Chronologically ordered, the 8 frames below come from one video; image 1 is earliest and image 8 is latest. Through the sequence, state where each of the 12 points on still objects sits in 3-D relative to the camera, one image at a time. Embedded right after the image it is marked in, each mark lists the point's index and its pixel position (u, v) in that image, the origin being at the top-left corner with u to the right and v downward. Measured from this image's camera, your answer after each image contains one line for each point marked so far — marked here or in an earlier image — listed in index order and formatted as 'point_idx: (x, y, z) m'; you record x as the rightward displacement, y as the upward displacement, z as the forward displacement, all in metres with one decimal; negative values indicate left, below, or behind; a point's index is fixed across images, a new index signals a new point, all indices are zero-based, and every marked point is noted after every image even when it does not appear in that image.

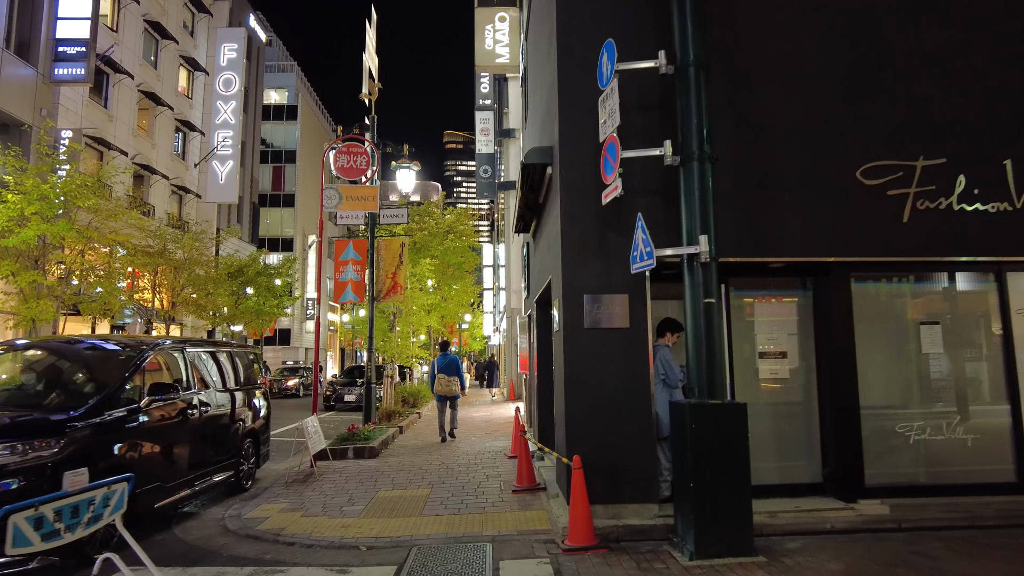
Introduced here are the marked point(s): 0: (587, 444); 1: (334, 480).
0: (+0.7, -1.5, +6.3) m
1: (-2.4, -2.6, +8.9) m
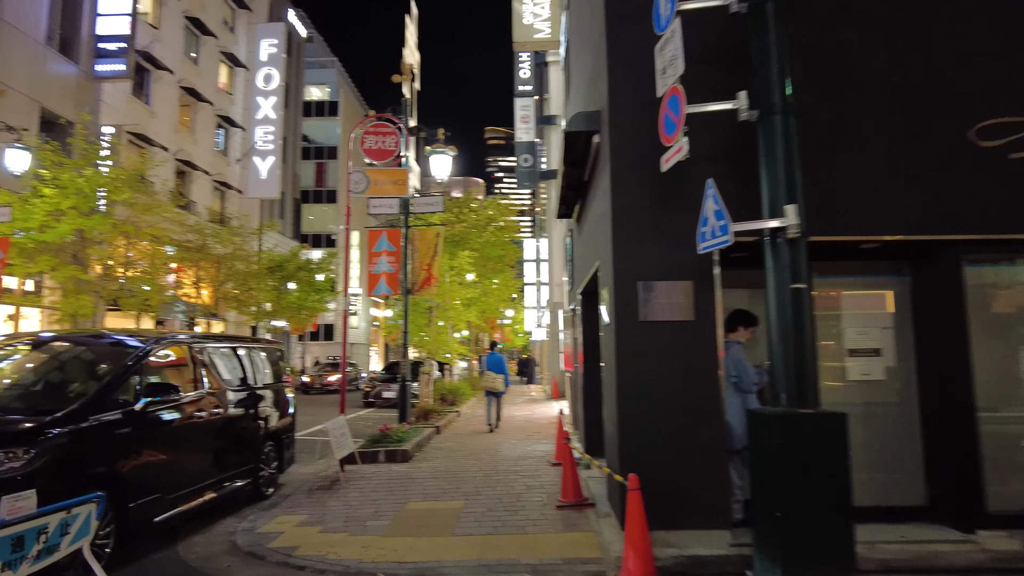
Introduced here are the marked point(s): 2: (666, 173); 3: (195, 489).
0: (+1.1, -1.4, +5.3) m
1: (-1.9, -2.5, +8.1) m
2: (+1.4, +1.0, +5.6) m
3: (-3.2, -2.1, +6.7) m
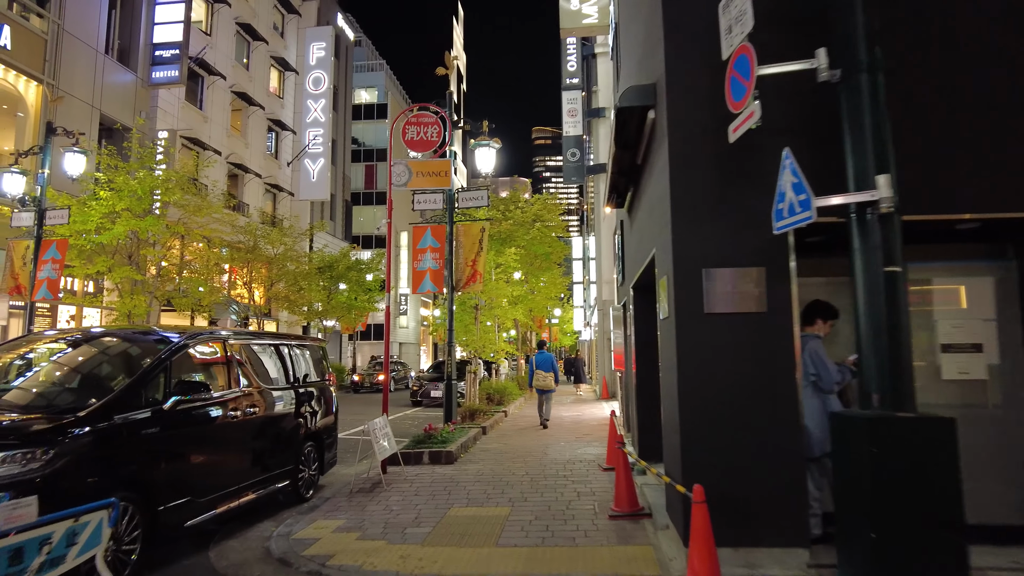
0: (+1.4, -1.3, +4.7) m
1: (-1.3, -2.4, +7.8) m
2: (+1.8, +1.1, +5.0) m
3: (-2.7, -2.0, +6.5) m
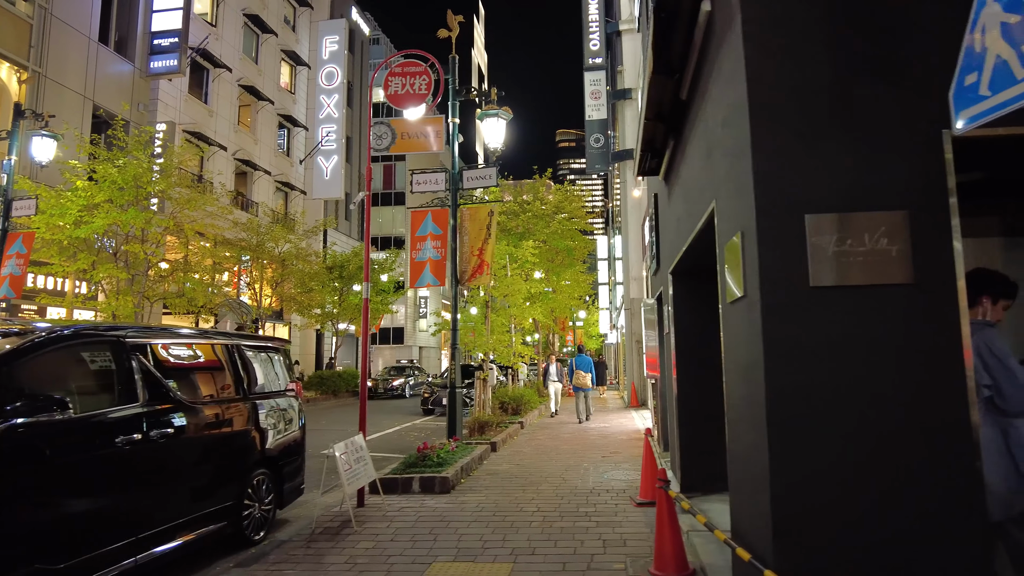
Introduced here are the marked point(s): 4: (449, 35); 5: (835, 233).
0: (+1.4, -1.1, +2.9) m
1: (-1.3, -2.3, +6.0) m
2: (+1.7, +1.2, +3.1) m
3: (-2.7, -1.8, +4.8) m
4: (-1.1, +4.5, +11.6) m
5: (+1.5, +0.3, +3.0) m
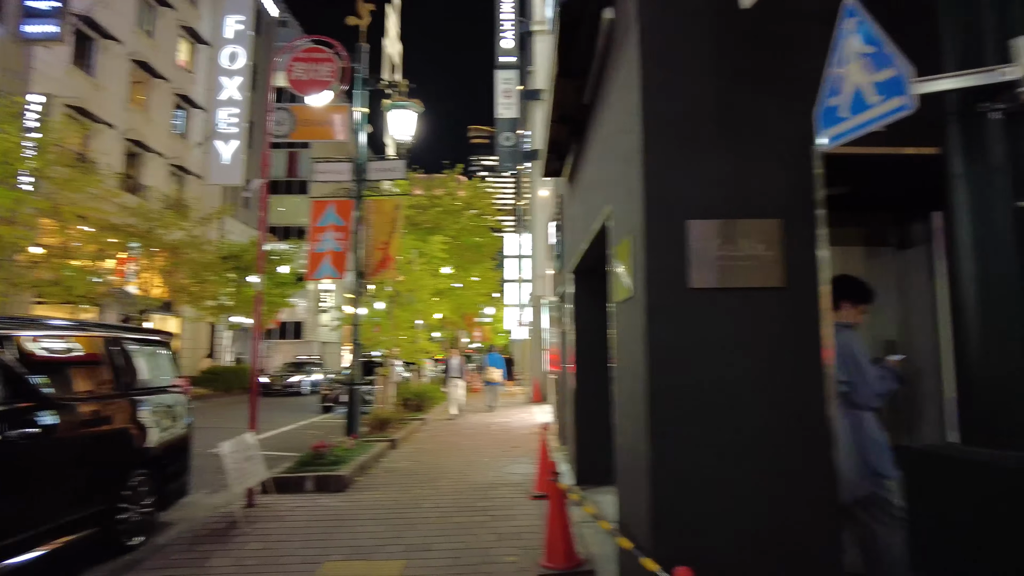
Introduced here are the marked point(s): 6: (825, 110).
0: (+0.9, -1.1, +3.1) m
1: (-2.2, -2.2, +5.8) m
2: (+1.2, +1.2, +3.3) m
3: (-3.5, -1.7, +4.3) m
4: (-2.7, +4.6, +11.4) m
5: (+1.0, +0.2, +3.2) m
6: (+1.2, +0.7, +2.5) m
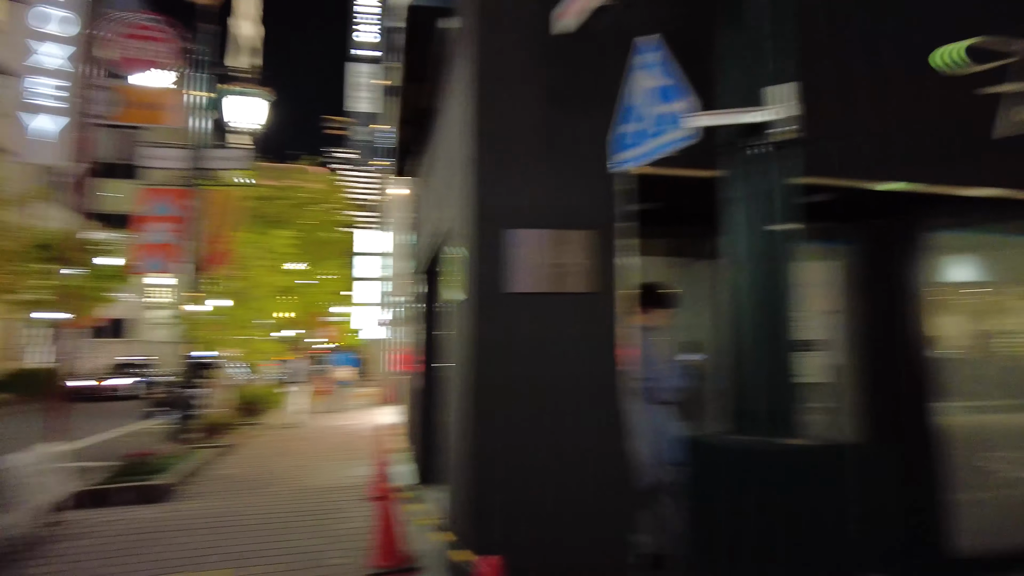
0: (0.0, -1.1, +3.2) m
1: (-3.6, -2.2, +5.3) m
2: (+0.3, +1.2, +3.6) m
3: (-4.5, -1.7, +3.6) m
4: (-5.1, +4.7, +10.6) m
5: (+0.1, +0.2, +3.4) m
6: (+0.5, +0.6, +2.8) m
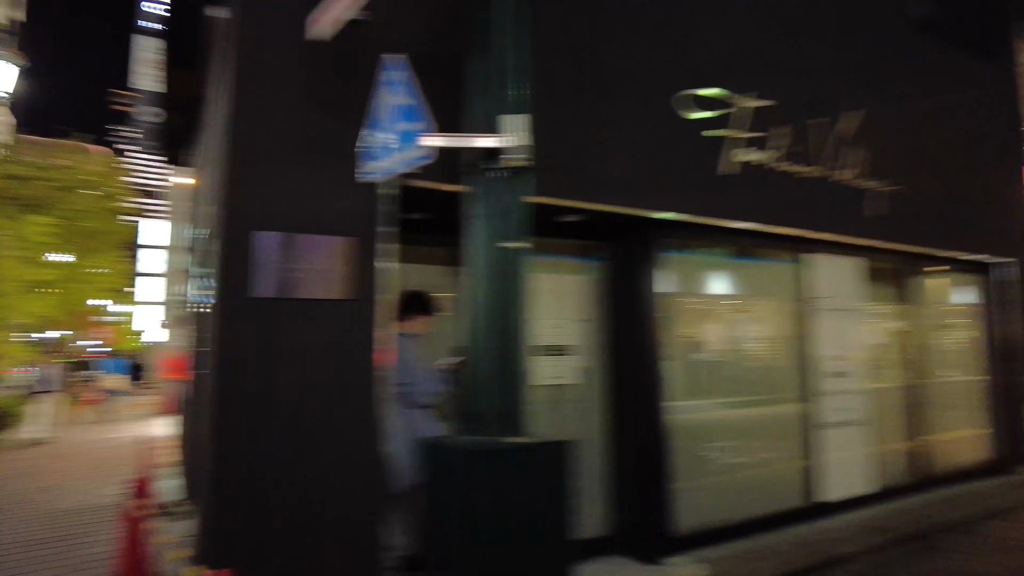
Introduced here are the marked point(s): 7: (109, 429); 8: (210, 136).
0: (-1.2, -1.1, +3.2) m
1: (-5.3, -2.1, +4.1) m
2: (-1.0, +1.2, +3.6) m
3: (-5.7, -1.6, +2.2) m
4: (-8.0, +4.8, +8.9) m
5: (-1.2, +0.2, +3.3) m
6: (-0.6, +0.6, +2.8) m
7: (-8.7, -3.1, +14.1) m
8: (-2.1, +1.1, +4.5) m
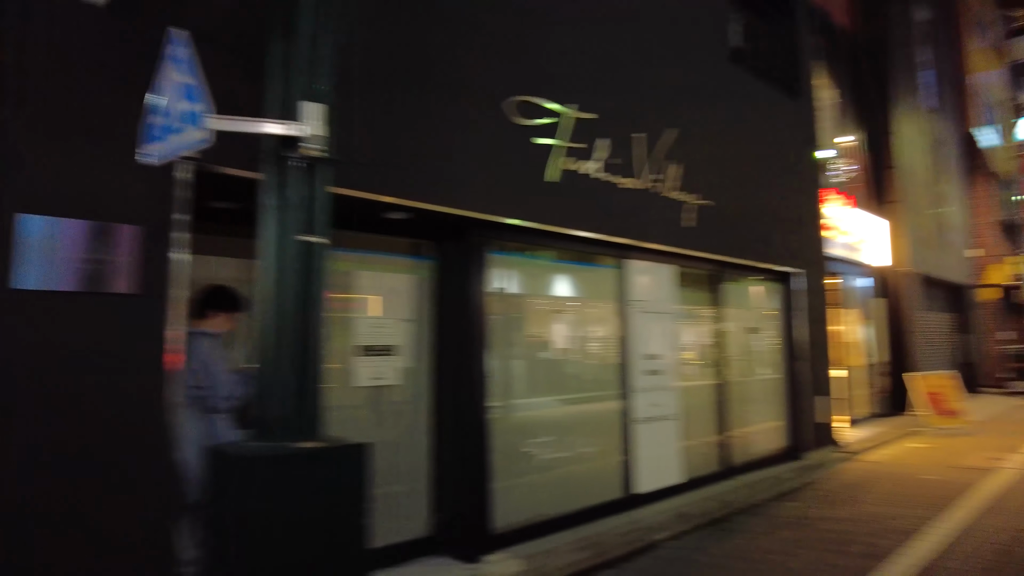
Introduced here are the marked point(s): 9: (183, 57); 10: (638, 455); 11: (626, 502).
0: (-2.2, -1.1, +2.8) m
1: (-6.3, -2.0, +2.8) m
2: (-1.9, +1.2, +3.2) m
3: (-6.3, -1.5, +0.9) m
4: (-9.8, +5.0, +7.0) m
5: (-2.1, +0.2, +3.0) m
6: (-1.4, +0.6, +2.6) m
7: (-11.8, -2.9, +11.9) m
8: (-3.2, +1.1, +3.9) m
9: (-1.3, +0.9, +2.4) m
10: (+1.2, -1.6, +6.2) m
11: (+1.1, -2.0, +6.0) m
